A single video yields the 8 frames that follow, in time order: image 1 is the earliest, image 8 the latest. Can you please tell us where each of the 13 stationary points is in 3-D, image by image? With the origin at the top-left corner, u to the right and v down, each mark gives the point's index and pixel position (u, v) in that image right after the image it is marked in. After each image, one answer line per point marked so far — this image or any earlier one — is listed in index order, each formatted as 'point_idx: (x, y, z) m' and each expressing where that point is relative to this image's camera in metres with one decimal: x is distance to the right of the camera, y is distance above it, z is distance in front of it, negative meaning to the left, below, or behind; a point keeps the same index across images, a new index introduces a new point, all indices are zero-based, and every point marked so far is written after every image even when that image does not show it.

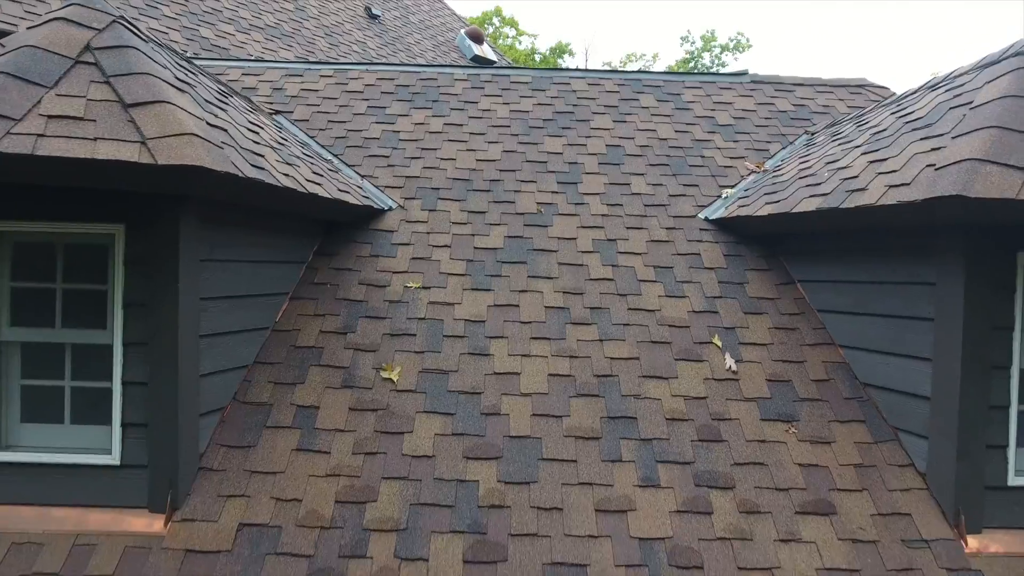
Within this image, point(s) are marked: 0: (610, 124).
0: (+0.8, +1.4, +5.5) m
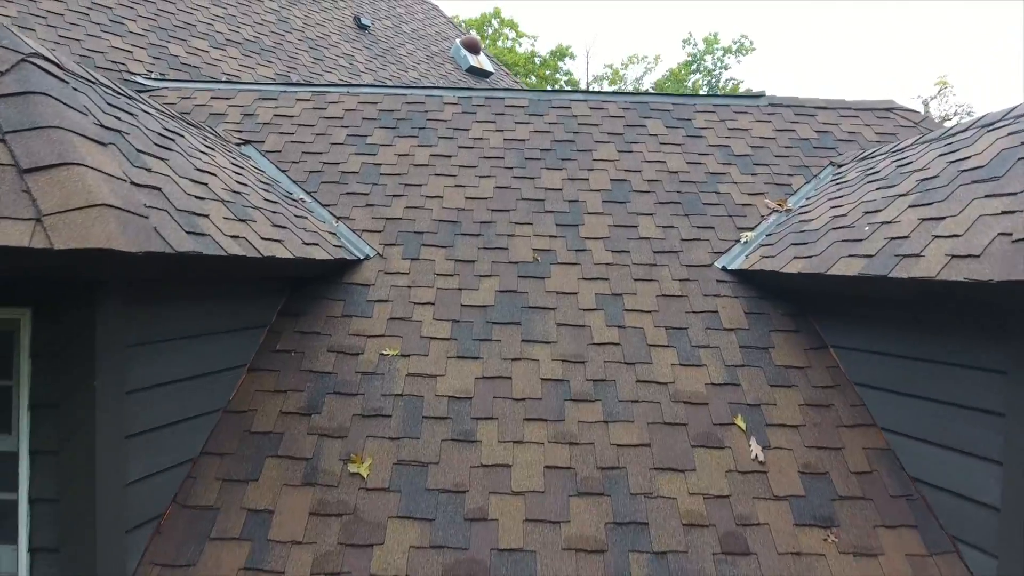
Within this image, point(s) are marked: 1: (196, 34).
0: (+0.8, +1.0, +5.0) m
1: (-3.2, +2.6, +6.7) m
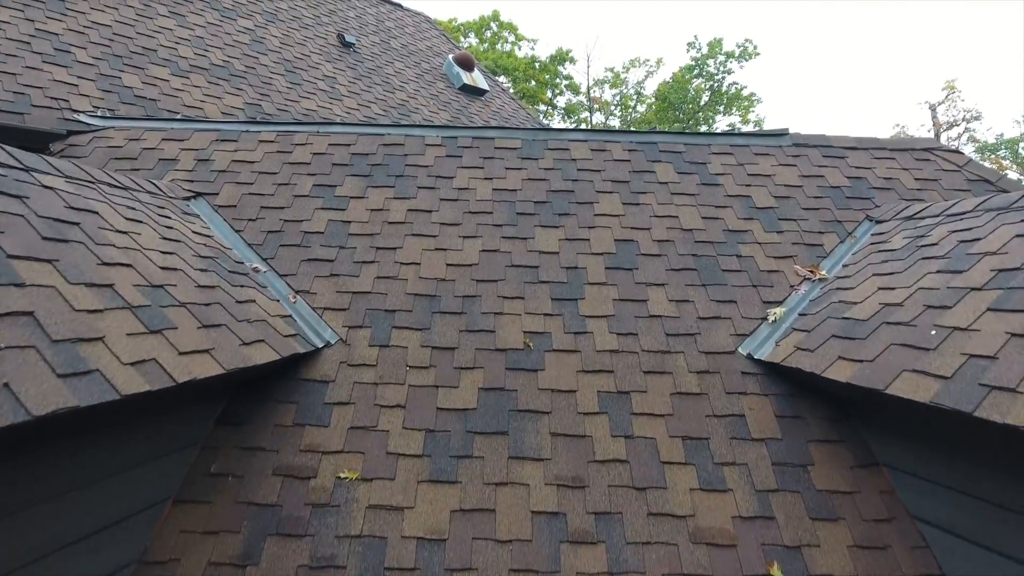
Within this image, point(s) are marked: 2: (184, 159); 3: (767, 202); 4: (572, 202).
0: (+0.7, +0.5, +4.4) m
1: (-3.3, +2.1, +6.1) m
2: (-2.3, +0.9, +4.7) m
3: (+1.7, +0.6, +4.5) m
4: (+0.4, +0.6, +4.4) m
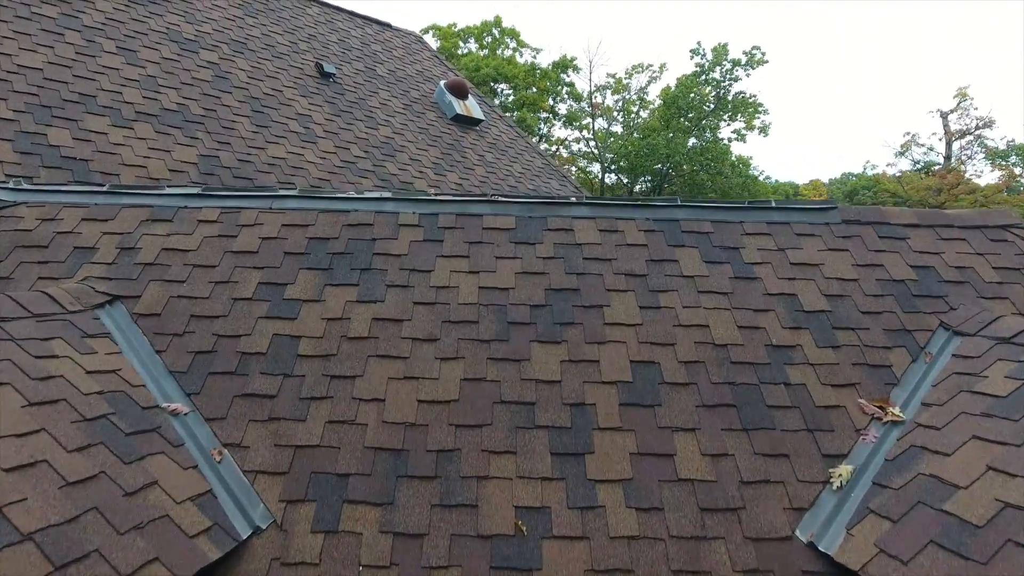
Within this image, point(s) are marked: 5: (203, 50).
0: (+0.7, -0.1, +3.5) m
1: (-3.3, +1.4, +5.3) m
2: (-2.4, +0.2, +3.8) m
3: (+1.7, -0.1, +3.6) m
4: (+0.3, -0.1, +3.6) m
5: (-3.2, +2.4, +6.8) m
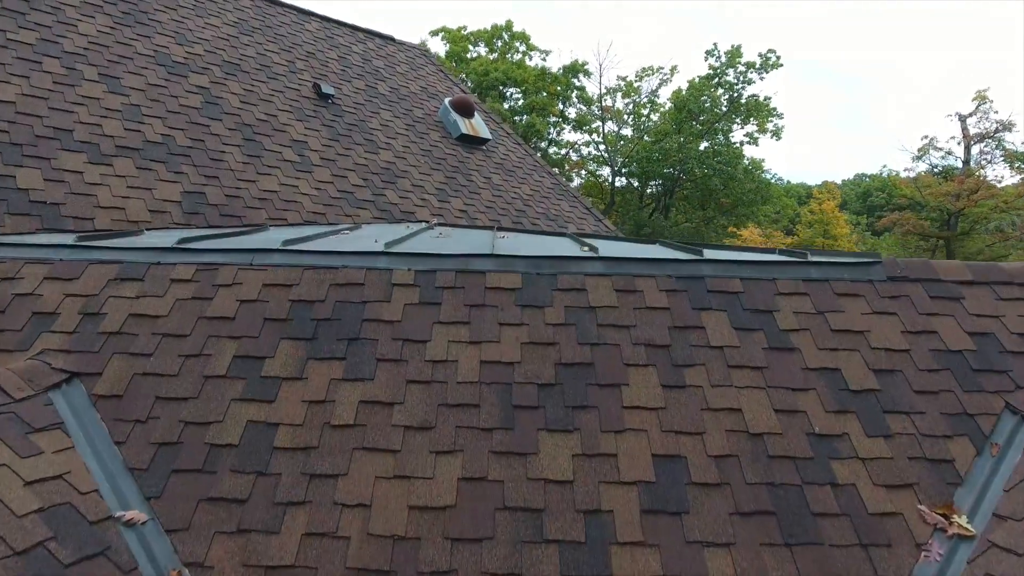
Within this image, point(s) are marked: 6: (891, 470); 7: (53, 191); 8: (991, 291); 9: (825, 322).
0: (+0.7, -0.5, +3.1) m
1: (-3.3, +1.1, +4.9) m
2: (-2.3, -0.1, +3.5) m
3: (+1.7, -0.4, +3.2) m
4: (+0.4, -0.5, +3.2) m
5: (-3.1, +2.1, +6.4) m
6: (+1.6, -0.8, +2.9) m
7: (-3.1, +0.7, +4.5) m
8: (+2.7, 0.0, +3.7) m
9: (+1.6, -0.2, +3.5) m
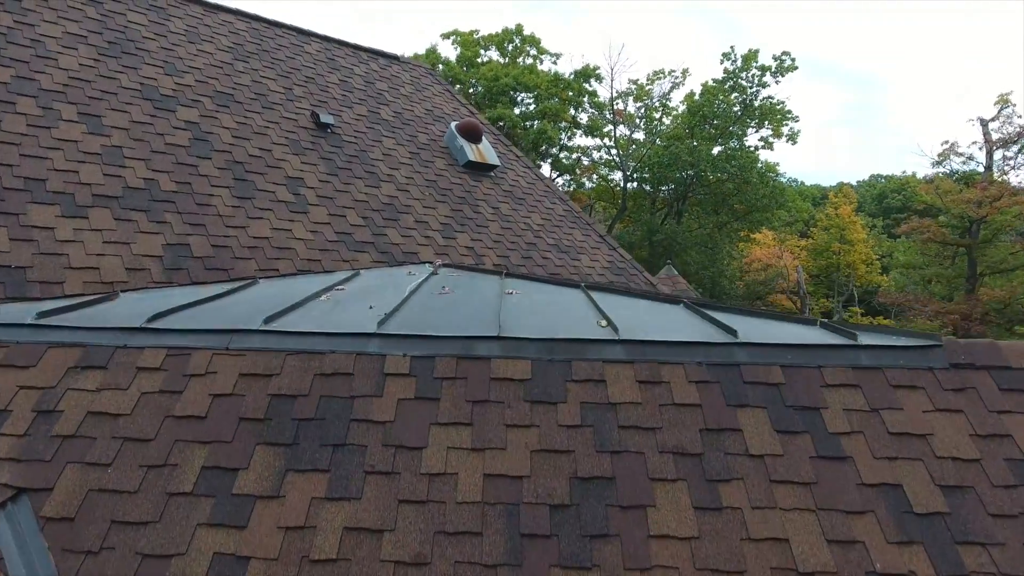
0: (+0.7, -0.9, +2.7) m
1: (-3.2, +0.6, +4.5) m
2: (-2.3, -0.6, +3.1) m
3: (+1.7, -0.9, +2.8) m
4: (+0.4, -0.9, +2.7) m
5: (-3.0, +1.7, +6.0) m
6: (+1.7, -1.2, +2.4) m
7: (-3.1, +0.2, +4.1) m
8: (+2.7, -0.5, +3.2) m
9: (+1.7, -0.6, +3.0) m
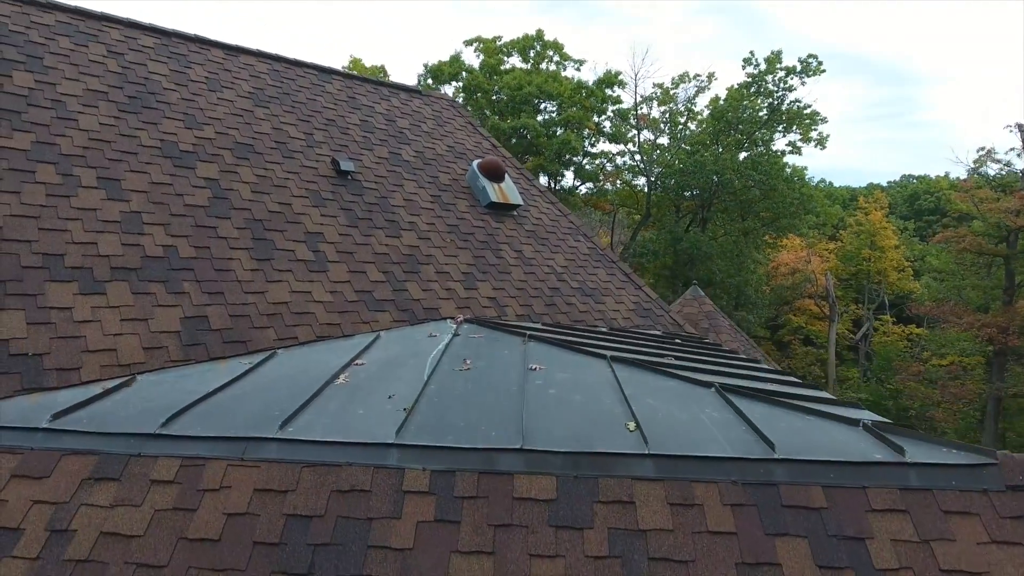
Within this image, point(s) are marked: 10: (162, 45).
0: (+0.8, -1.5, +2.5) m
1: (-3.1, +0.1, +4.5) m
2: (-2.2, -1.1, +3.0) m
3: (+1.8, -1.4, +2.5) m
4: (+0.5, -1.4, +2.6) m
5: (-2.8, +1.1, +6.0) m
6: (+1.8, -1.8, +2.2) m
7: (-2.9, -0.3, +4.1) m
8: (+2.8, -1.0, +3.0) m
9: (+1.8, -1.2, +2.8) m
10: (-3.7, +2.6, +7.0) m
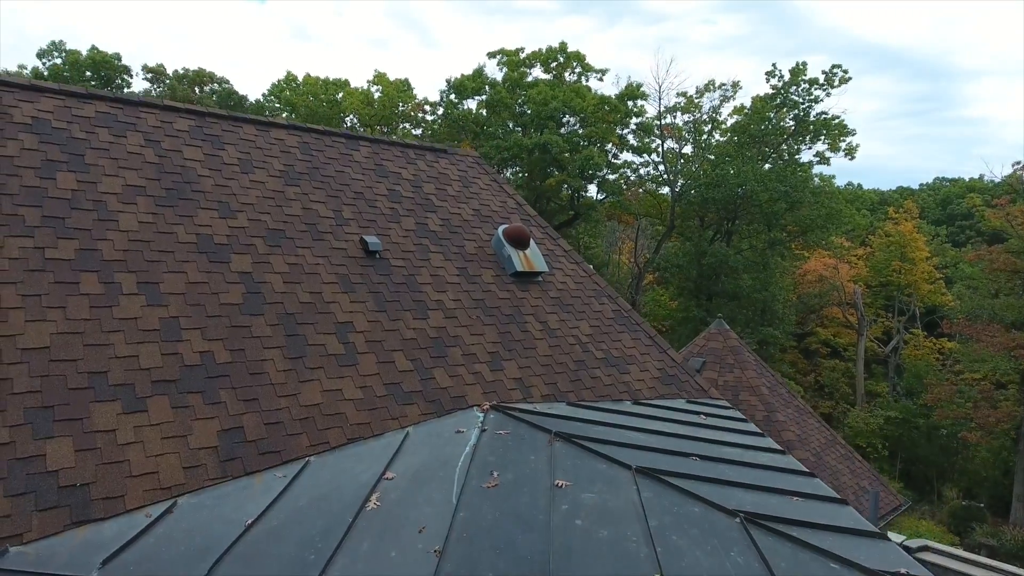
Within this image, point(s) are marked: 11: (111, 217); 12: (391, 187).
0: (+0.9, -2.3, +2.6) m
1: (-2.9, -0.7, +4.7) m
2: (-2.1, -2.0, +3.2) m
3: (+1.9, -2.3, +2.6) m
4: (+0.6, -2.3, +2.6) m
5: (-2.6, +0.3, +6.2) m
6: (+1.9, -2.6, +2.3) m
7: (-2.8, -1.1, +4.3) m
8: (+2.9, -1.8, +3.0) m
9: (+1.9, -2.0, +2.8) m
10: (-3.4, +1.8, +7.2) m
11: (-3.5, +0.6, +5.8) m
12: (-1.5, +1.2, +8.1) m
